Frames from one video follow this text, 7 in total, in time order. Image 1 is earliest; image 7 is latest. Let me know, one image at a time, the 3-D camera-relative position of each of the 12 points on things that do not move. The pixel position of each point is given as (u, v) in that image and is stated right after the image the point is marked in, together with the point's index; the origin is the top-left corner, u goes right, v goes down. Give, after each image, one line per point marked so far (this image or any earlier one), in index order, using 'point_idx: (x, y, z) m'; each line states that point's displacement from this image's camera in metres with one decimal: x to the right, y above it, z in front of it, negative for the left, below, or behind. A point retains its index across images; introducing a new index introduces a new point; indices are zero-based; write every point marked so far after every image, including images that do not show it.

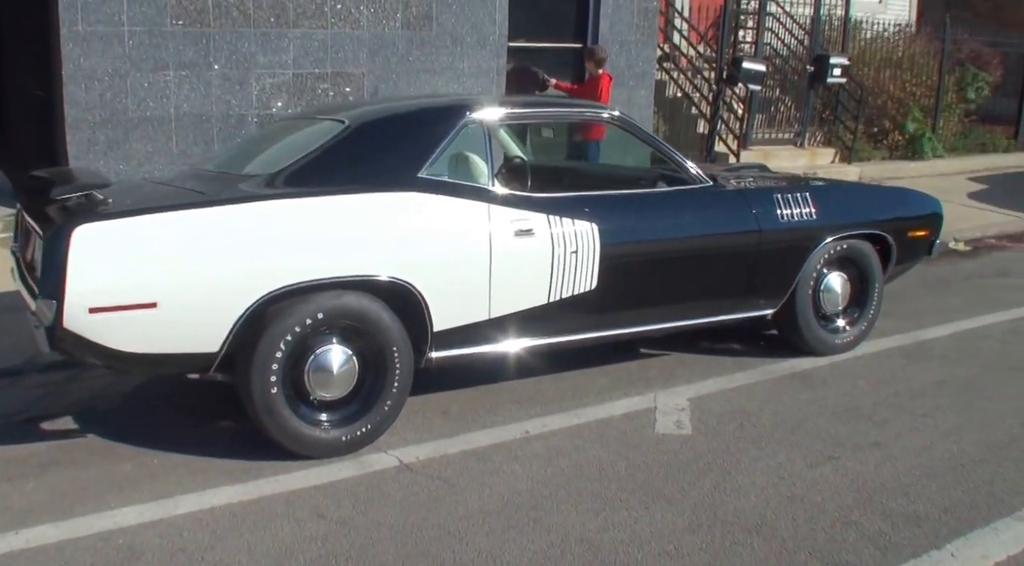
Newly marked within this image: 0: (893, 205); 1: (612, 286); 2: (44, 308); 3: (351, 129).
0: (+2.4, +0.5, +5.5) m
1: (+0.5, 0.0, +4.6) m
2: (-1.8, -0.1, +3.5) m
3: (-0.8, +0.7, +4.3) m
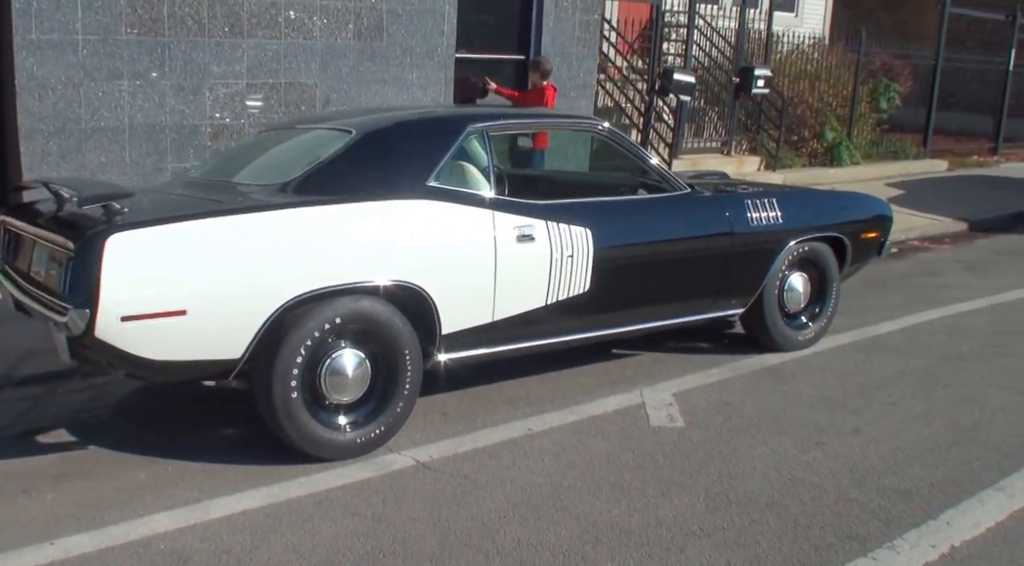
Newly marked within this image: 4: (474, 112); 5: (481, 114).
0: (+2.2, +0.5, +5.9) m
1: (+0.5, 0.0, +4.9) m
2: (-1.7, -0.1, +3.4) m
3: (-0.8, +0.7, +4.4) m
4: (-0.2, +0.9, +4.8) m
5: (-0.1, +0.9, +4.8) m
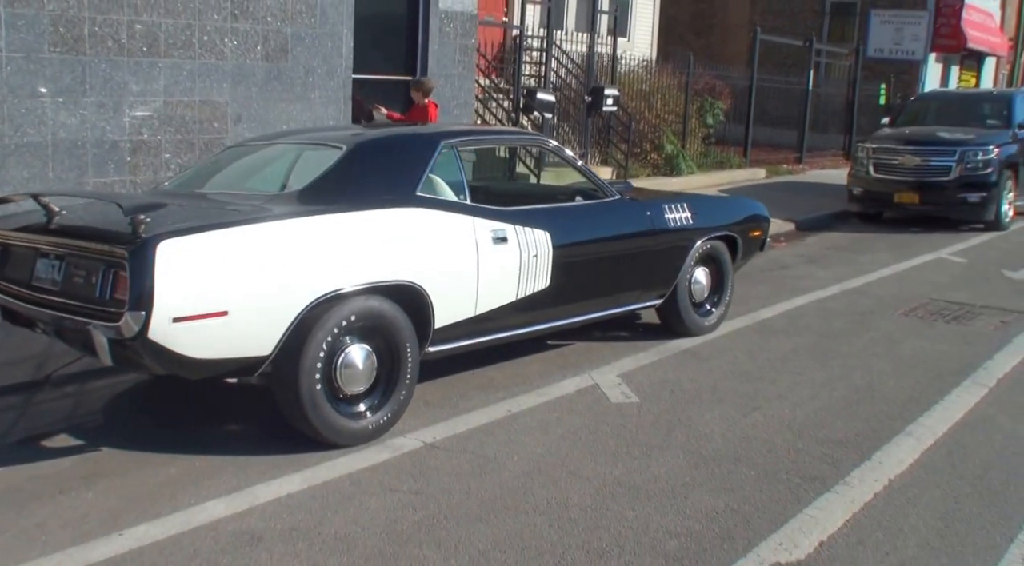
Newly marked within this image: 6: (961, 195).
0: (+1.7, +0.5, +6.8) m
1: (+0.3, 0.0, +5.5) m
2: (-1.5, -0.2, +3.6) m
3: (-0.9, +0.7, +4.8) m
4: (-0.4, +0.9, +5.3) m
5: (-0.3, +0.9, +5.3) m
6: (+6.4, +1.3, +12.6) m
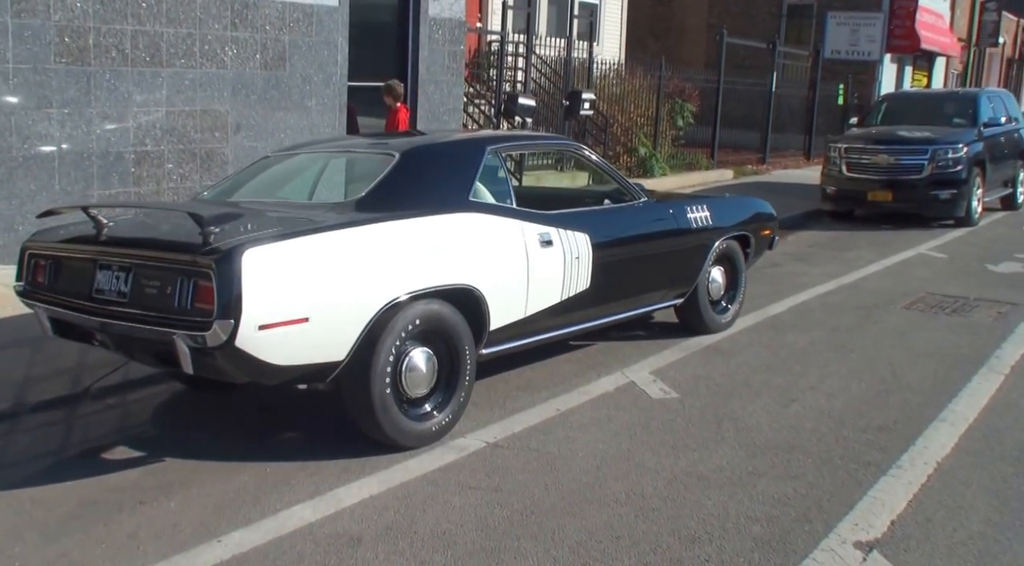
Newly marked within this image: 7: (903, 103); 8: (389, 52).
0: (+1.9, +0.6, +7.1) m
1: (+0.5, 0.0, +5.6) m
2: (-1.2, -0.2, +3.7) m
3: (-0.6, +0.7, +4.9) m
4: (-0.2, +0.9, +5.4) m
5: (-0.1, +0.9, +5.4) m
6: (+6.2, +1.3, +13.1) m
7: (+6.5, +3.0, +14.8) m
8: (-1.5, +2.8, +10.8) m
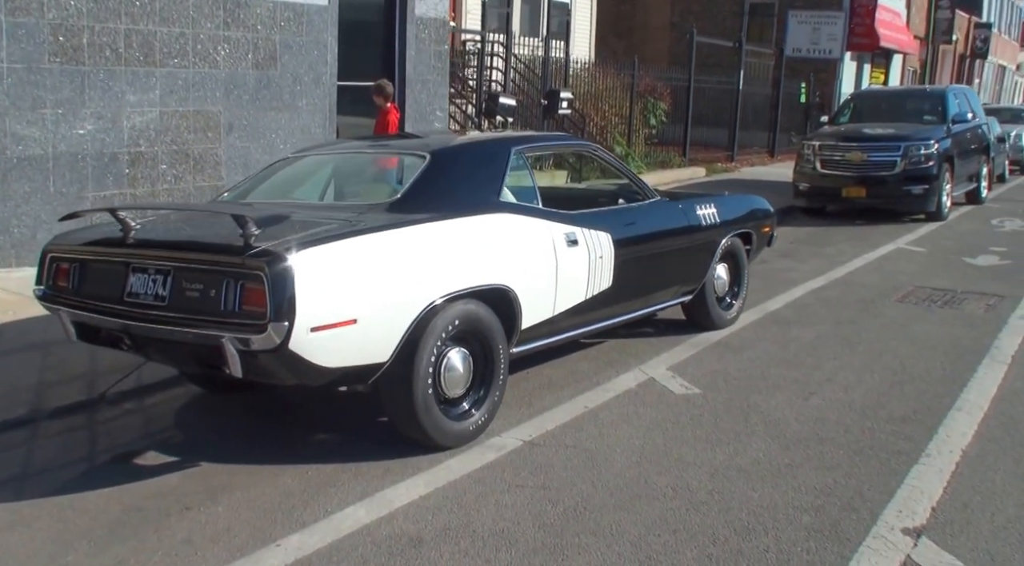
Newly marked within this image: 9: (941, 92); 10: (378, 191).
0: (+1.9, +0.6, +7.2) m
1: (+0.6, 0.0, +5.7) m
2: (-1.0, -0.2, +3.7) m
3: (-0.5, +0.7, +4.9) m
4: (0.0, +0.9, +5.4) m
5: (0.0, +0.9, +5.4) m
6: (+5.9, +1.4, +13.4) m
7: (+6.1, +3.1, +15.1) m
8: (-1.7, +2.8, +10.8) m
9: (+7.1, +3.1, +14.8) m
10: (-0.7, +0.5, +4.9) m
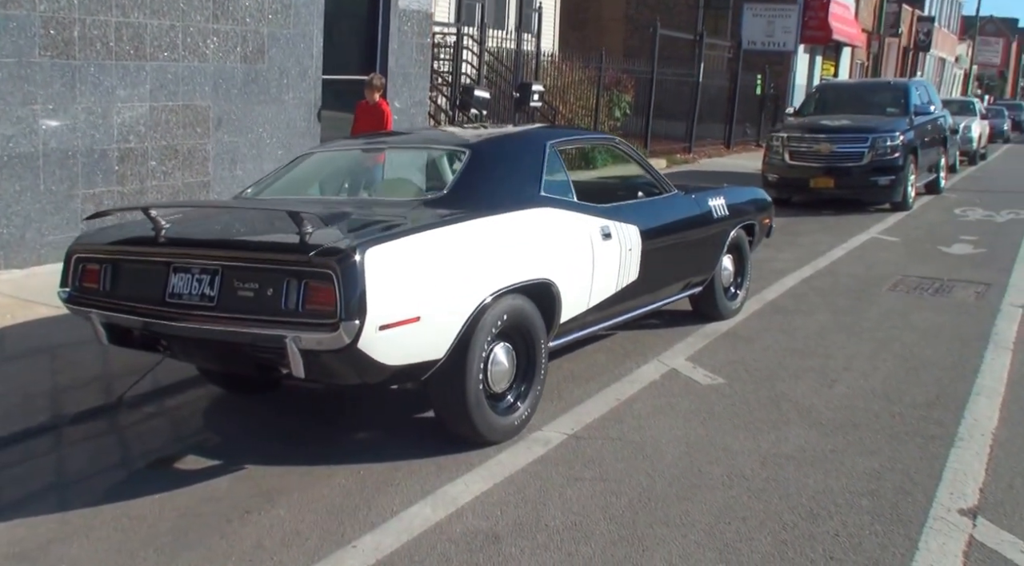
0: (+2.0, +0.7, +7.3) m
1: (+0.8, 0.0, +5.7) m
2: (-0.7, -0.2, +3.6) m
3: (-0.3, +0.7, +4.9) m
4: (+0.1, +0.9, +5.4) m
5: (+0.2, +0.9, +5.4) m
6: (+5.5, +1.6, +13.8) m
7: (+5.6, +3.3, +15.5) m
8: (-1.9, +2.8, +10.7) m
9: (+6.6, +3.4, +15.2) m
10: (-0.5, +0.5, +4.9) m
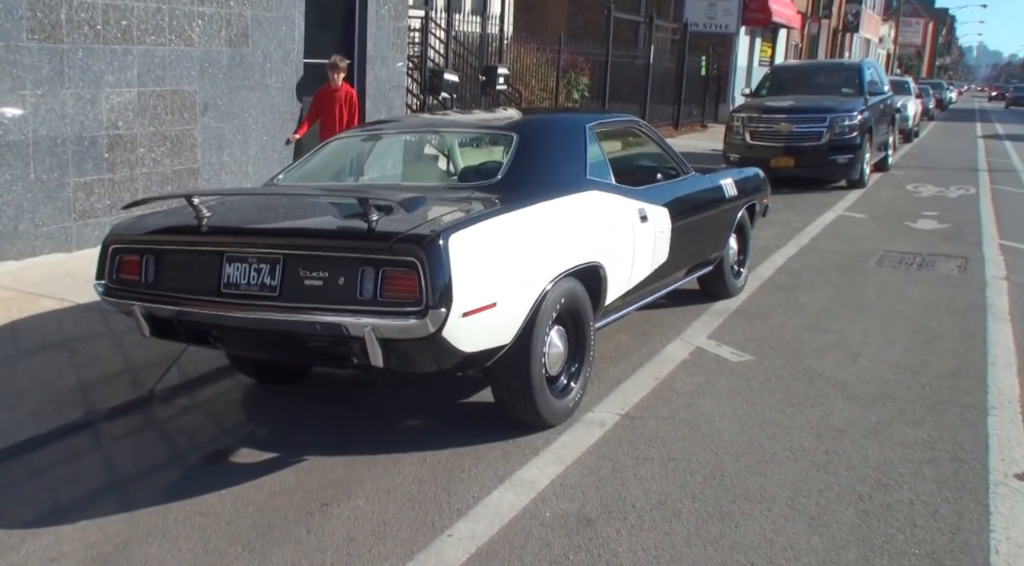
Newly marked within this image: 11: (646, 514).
0: (+2.0, +0.9, +7.5) m
1: (+1.0, +0.2, +5.8) m
2: (-0.3, -0.1, +3.6) m
3: (0.0, +0.8, +4.8) m
4: (+0.3, +1.0, +5.4) m
5: (+0.4, +1.0, +5.4) m
6: (+5.0, +2.0, +14.1) m
7: (+4.9, +3.7, +15.8) m
8: (-2.1, +3.0, +10.5) m
9: (+6.0, +3.8, +15.6) m
10: (-0.3, +0.6, +4.8) m
11: (+0.5, -0.9, +3.6) m
